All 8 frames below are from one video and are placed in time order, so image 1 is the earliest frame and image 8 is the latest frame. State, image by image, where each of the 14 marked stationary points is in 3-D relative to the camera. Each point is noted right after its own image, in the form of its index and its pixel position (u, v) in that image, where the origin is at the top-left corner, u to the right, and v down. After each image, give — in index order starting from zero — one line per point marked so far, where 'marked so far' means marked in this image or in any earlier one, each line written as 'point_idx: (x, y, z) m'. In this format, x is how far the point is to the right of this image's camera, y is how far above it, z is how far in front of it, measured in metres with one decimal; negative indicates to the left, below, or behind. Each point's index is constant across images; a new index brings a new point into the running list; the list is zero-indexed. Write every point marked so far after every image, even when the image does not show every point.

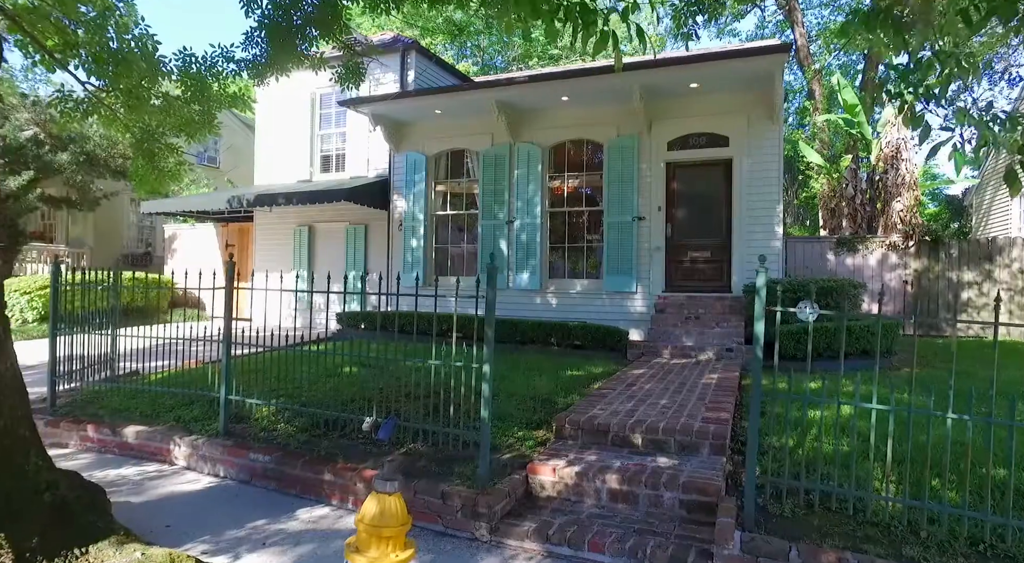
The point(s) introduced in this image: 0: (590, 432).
0: (+0.6, -1.1, +4.3) m
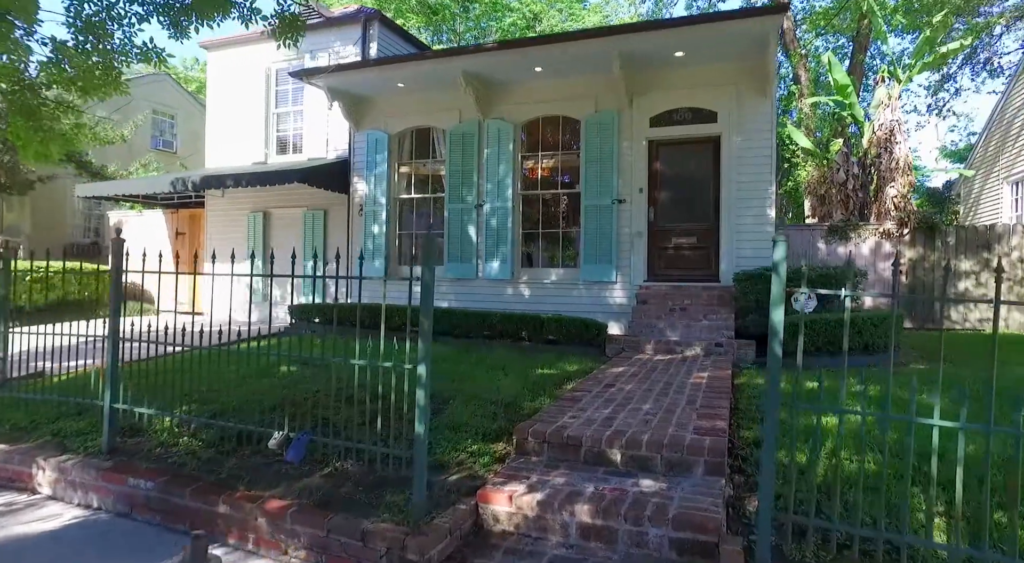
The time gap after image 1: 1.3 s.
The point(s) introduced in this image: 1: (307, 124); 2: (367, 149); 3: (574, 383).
0: (+0.3, -1.0, +3.5) m
1: (-3.8, +2.9, +10.9) m
2: (-2.5, +2.3, +9.9) m
3: (+0.6, -0.9, +5.3) m
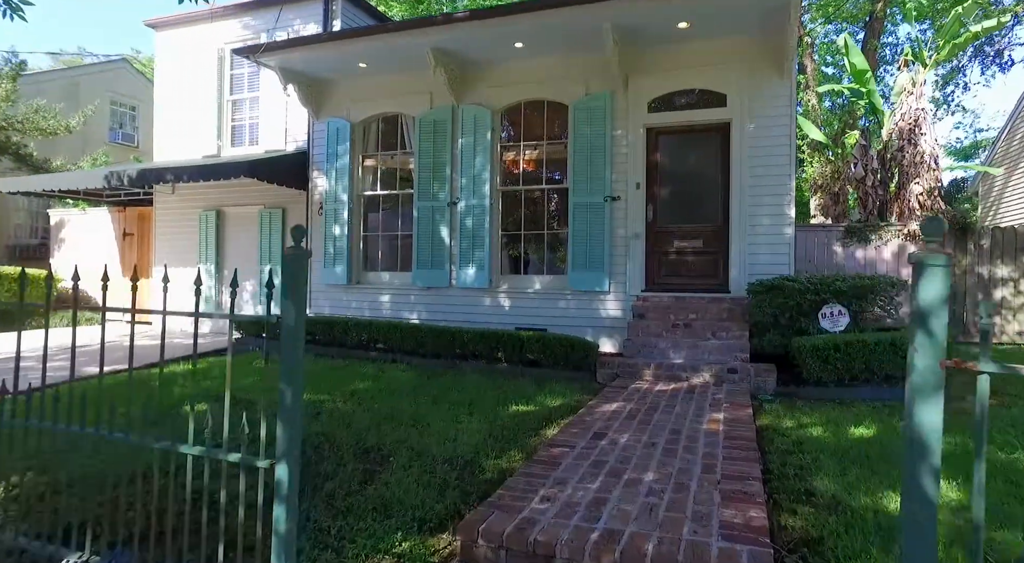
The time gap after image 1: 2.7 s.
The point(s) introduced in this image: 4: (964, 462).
0: (0.0, -1.1, +2.4) m
1: (-4.1, +2.8, +9.7) m
2: (-2.8, +2.1, +8.7) m
3: (+0.3, -1.1, +4.2) m
4: (+2.5, -1.0, +3.3) m
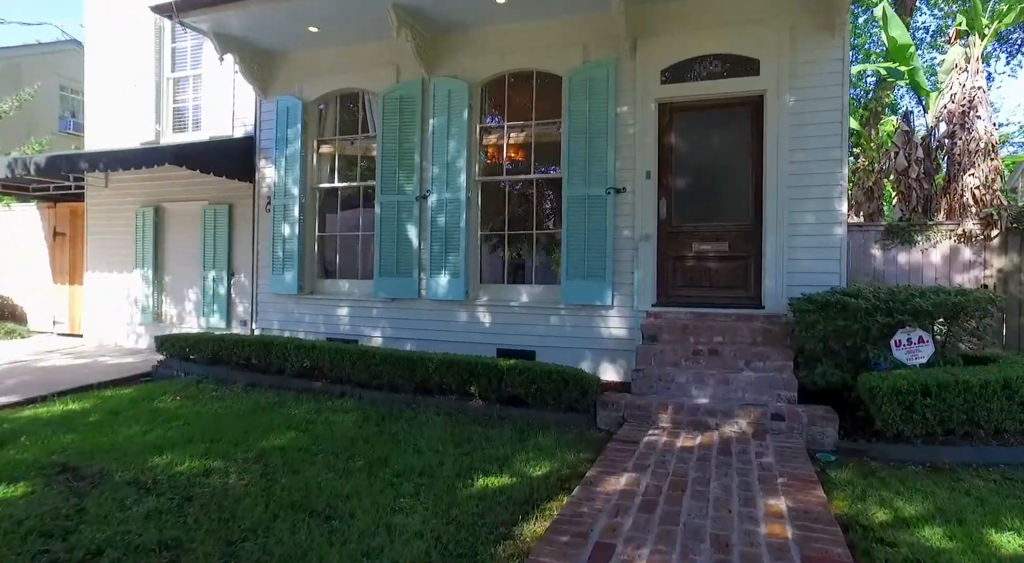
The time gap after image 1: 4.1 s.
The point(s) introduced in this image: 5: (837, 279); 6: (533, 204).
0: (-0.2, -1.2, +1.0) m
1: (-4.3, +2.7, +8.3) m
2: (-3.0, +2.0, +7.3) m
3: (+0.1, -1.2, +2.8) m
4: (+2.4, -1.1, +1.9) m
5: (+2.9, 0.0, +5.3) m
6: (+0.2, +0.8, +6.4) m
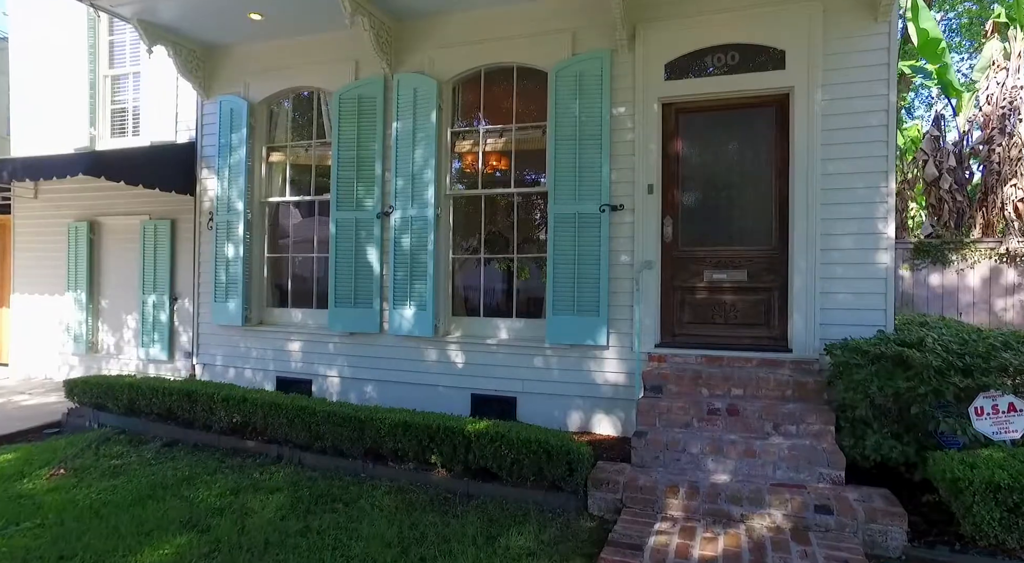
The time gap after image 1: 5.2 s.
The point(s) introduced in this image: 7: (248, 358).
0: (-0.3, -1.5, 0.0) m
1: (-4.5, +2.3, +7.3) m
2: (-3.2, +1.7, +6.3) m
3: (-0.1, -1.4, +1.8) m
4: (+2.2, -1.4, +0.9) m
5: (+2.7, -0.3, +4.3) m
6: (0.0, +0.5, +5.4) m
7: (-2.9, -0.8, +6.3) m
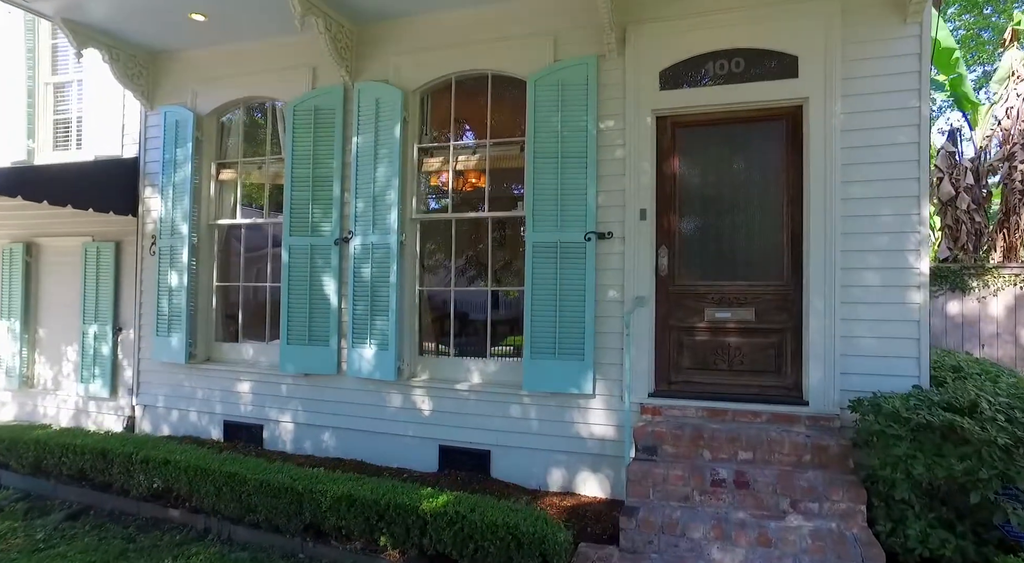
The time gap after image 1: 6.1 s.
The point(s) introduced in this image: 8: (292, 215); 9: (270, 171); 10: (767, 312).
0: (-0.5, -1.7, -0.7) m
1: (-4.8, +2.0, +6.6) m
2: (-3.4, +1.4, +5.7) m
3: (-0.2, -1.7, +1.1) m
4: (+2.0, -1.6, +0.3) m
5: (+2.5, -0.5, +3.7) m
6: (-0.2, +0.3, +4.8) m
7: (-3.1, -1.1, +5.6) m
8: (-2.0, +0.6, +5.2) m
9: (-2.3, +1.1, +5.5) m
10: (+1.8, -0.2, +4.0) m
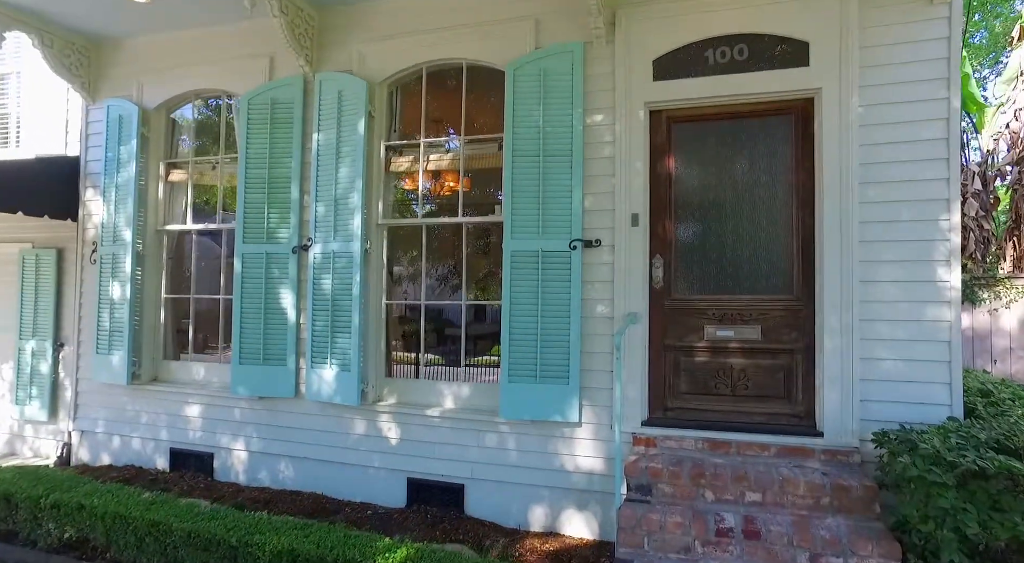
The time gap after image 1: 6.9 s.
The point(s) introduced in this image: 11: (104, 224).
0: (-0.6, -1.7, -1.2) m
1: (-5.0, +1.9, +6.1) m
2: (-3.6, +1.3, +5.2) m
3: (-0.3, -1.7, +0.6) m
4: (+1.9, -1.6, -0.2) m
5: (+2.4, -0.6, +3.2) m
6: (-0.4, +0.2, +4.3) m
7: (-3.3, -1.2, +5.1) m
8: (-2.1, +0.5, +4.7) m
9: (-2.5, +0.9, +5.0) m
10: (+1.6, -0.3, +3.6) m
11: (-3.6, +0.5, +5.1) m
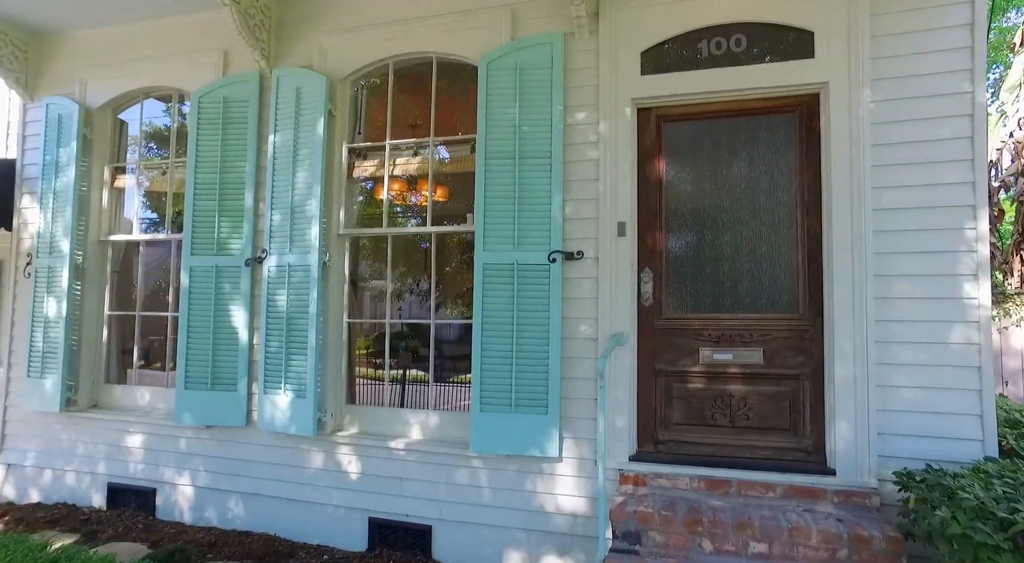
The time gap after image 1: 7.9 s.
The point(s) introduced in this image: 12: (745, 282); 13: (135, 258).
0: (-0.6, -1.7, -1.7) m
1: (-5.2, +1.8, +5.6) m
2: (-3.8, +1.2, +4.7) m
3: (-0.5, -1.7, +0.1) m
4: (+1.8, -1.6, -0.6) m
5: (+2.2, -0.7, +2.8) m
6: (-0.5, +0.1, +3.9) m
7: (-3.4, -1.4, +4.6) m
8: (-2.3, +0.4, +4.2) m
9: (-2.7, +0.8, +4.6) m
10: (+1.4, -0.4, +3.2) m
11: (-3.8, +0.4, +4.7) m
12: (+1.3, 0.0, +3.2) m
13: (-3.0, +0.2, +4.7) m
